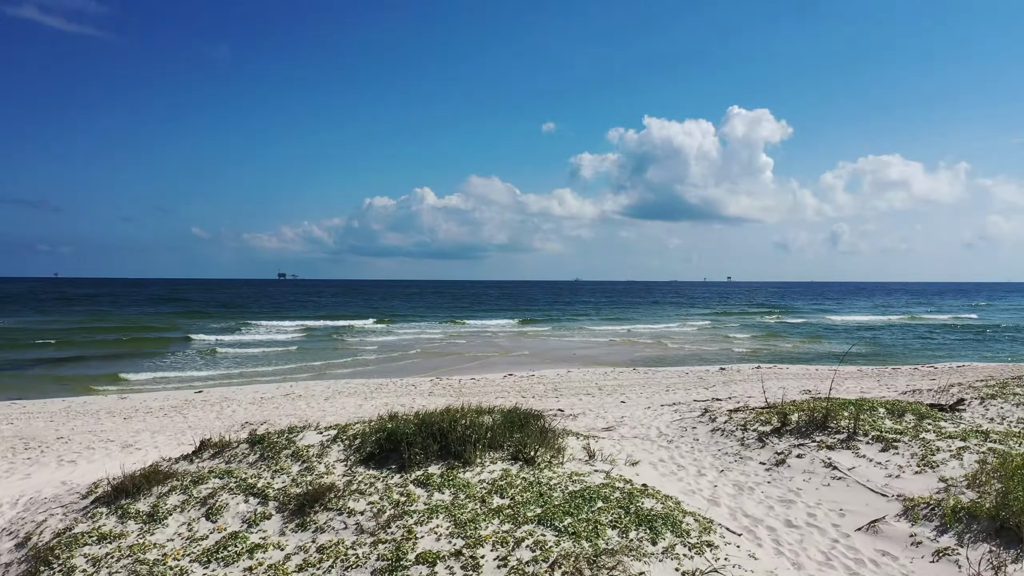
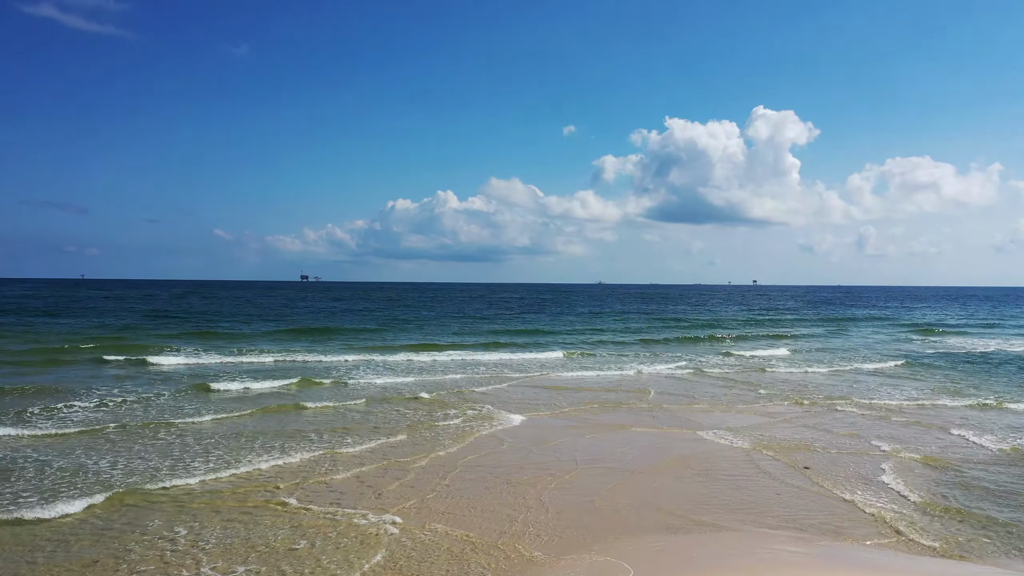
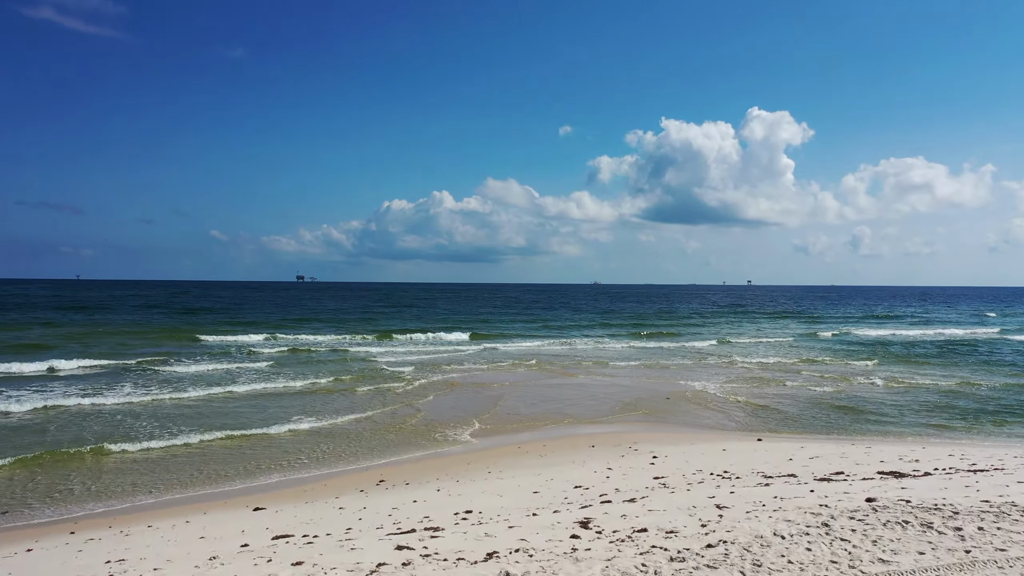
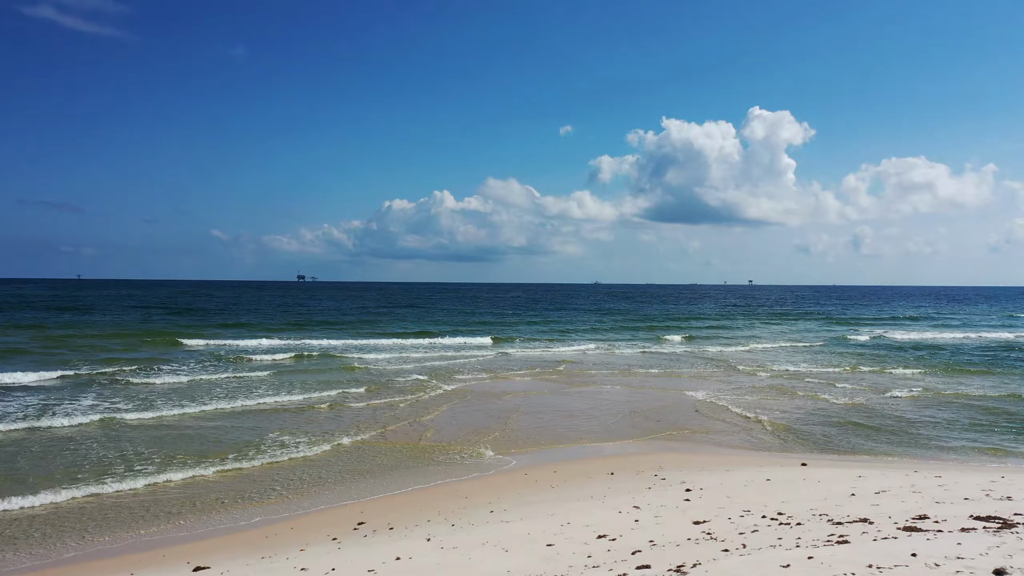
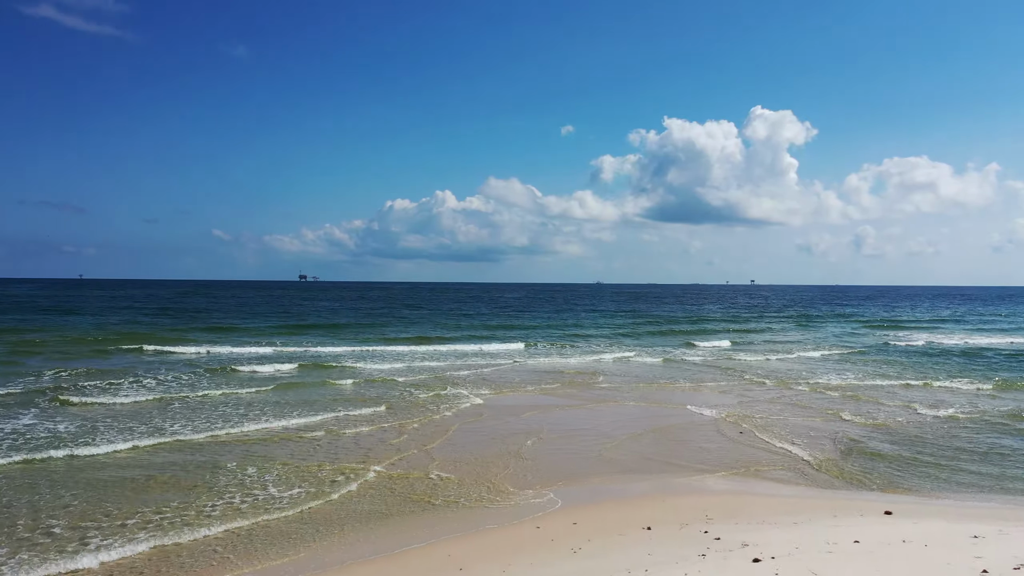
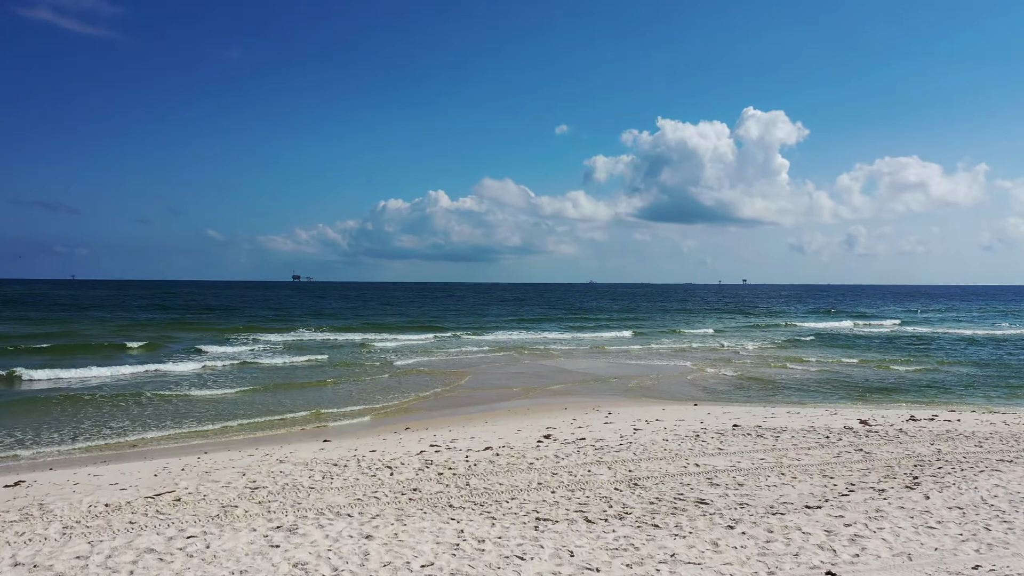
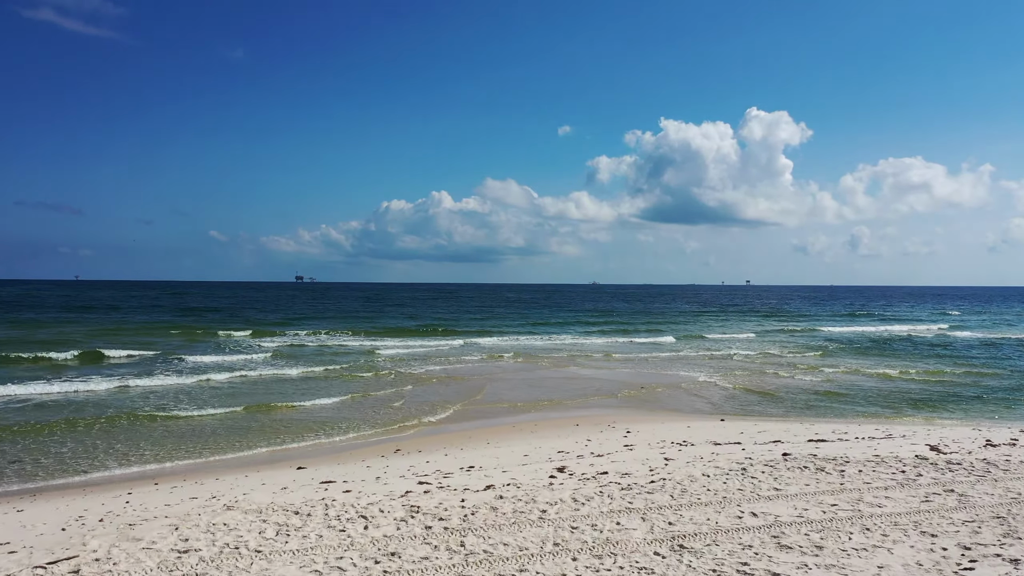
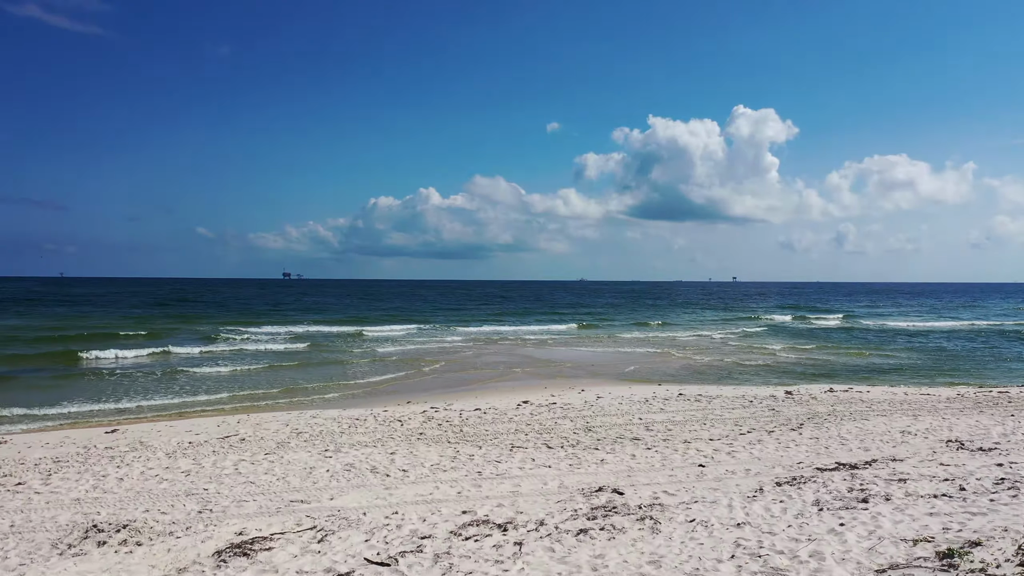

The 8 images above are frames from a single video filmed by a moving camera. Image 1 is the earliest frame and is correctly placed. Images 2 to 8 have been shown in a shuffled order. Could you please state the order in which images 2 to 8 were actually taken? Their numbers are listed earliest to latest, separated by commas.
8, 6, 7, 3, 4, 5, 2
